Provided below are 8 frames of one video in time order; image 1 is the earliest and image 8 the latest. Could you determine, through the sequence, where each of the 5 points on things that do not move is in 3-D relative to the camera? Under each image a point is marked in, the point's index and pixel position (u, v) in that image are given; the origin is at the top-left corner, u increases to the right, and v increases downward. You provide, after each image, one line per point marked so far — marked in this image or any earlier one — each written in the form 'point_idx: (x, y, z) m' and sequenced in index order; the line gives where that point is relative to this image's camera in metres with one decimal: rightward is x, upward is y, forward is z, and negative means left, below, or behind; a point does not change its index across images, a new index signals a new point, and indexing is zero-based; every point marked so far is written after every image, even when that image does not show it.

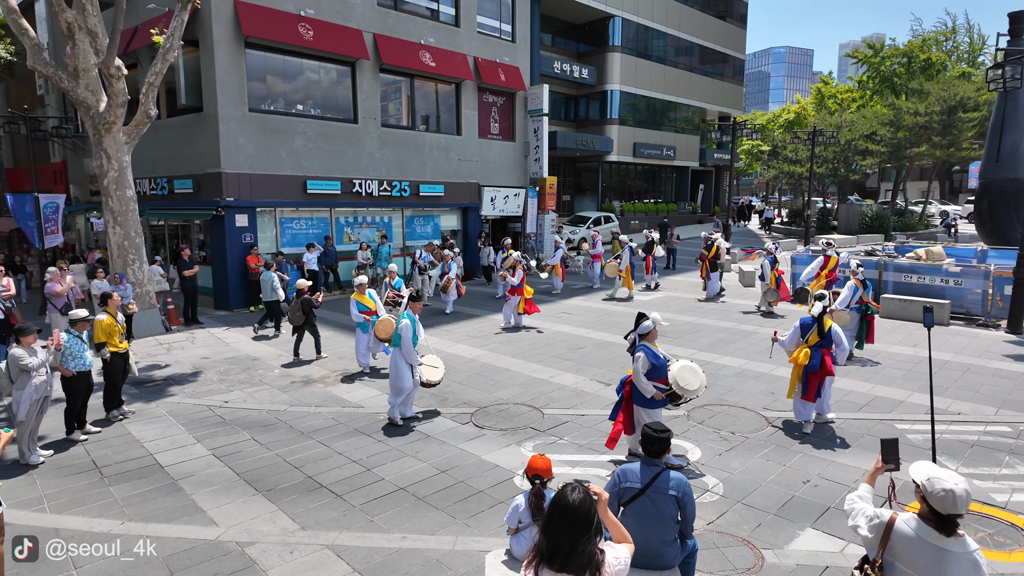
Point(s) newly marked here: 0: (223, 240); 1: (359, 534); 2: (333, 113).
0: (-7.7, +1.3, +15.8) m
1: (-1.3, -2.1, +5.2) m
2: (-5.4, +5.3, +18.0) m
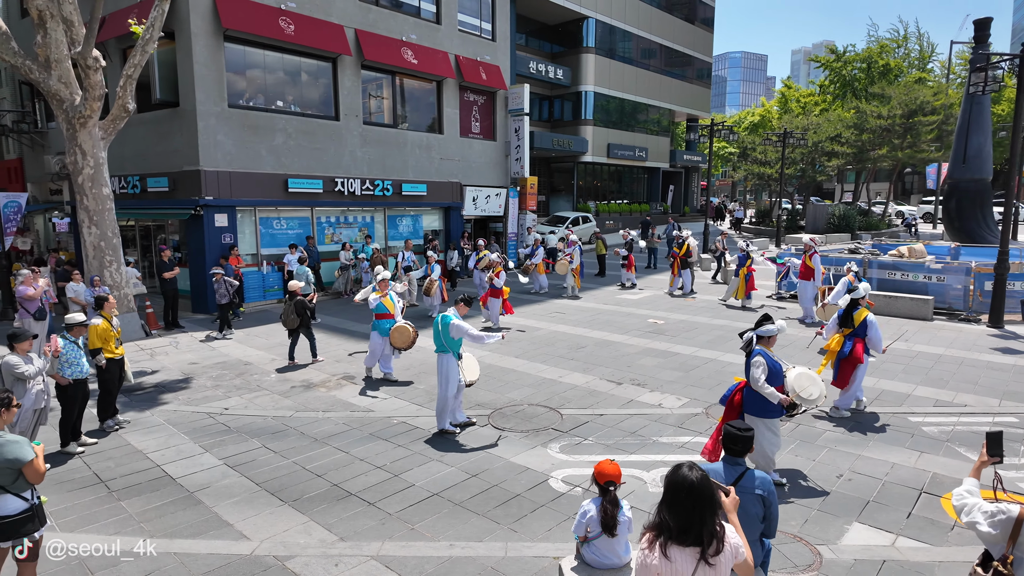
0: (-7.9, +1.2, +15.2) m
1: (-0.9, -2.1, +5.0) m
2: (-5.8, +5.2, +17.5) m
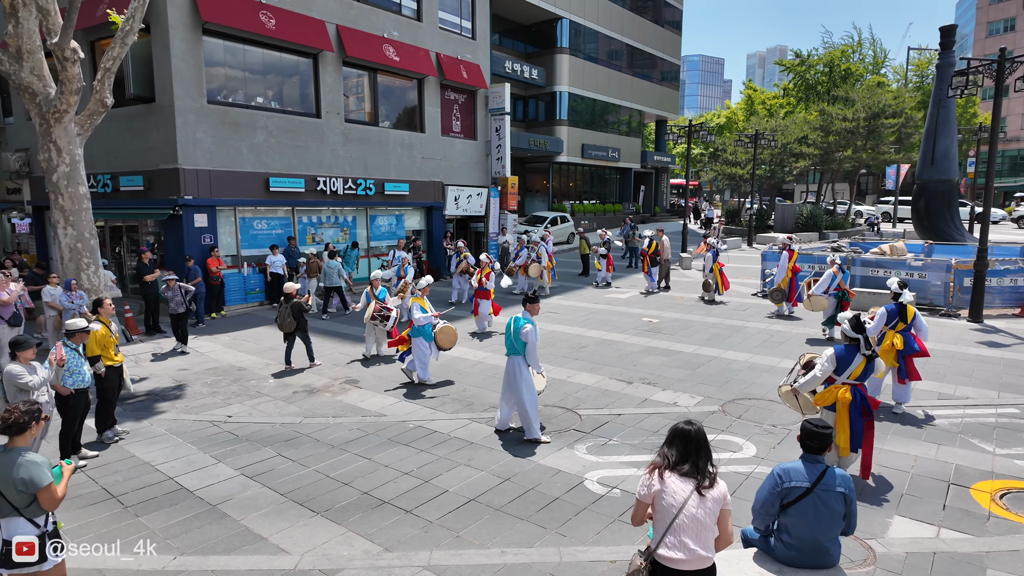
0: (-8.1, +1.1, +14.7) m
1: (-0.5, -2.1, +4.8) m
2: (-6.2, +5.2, +17.1) m
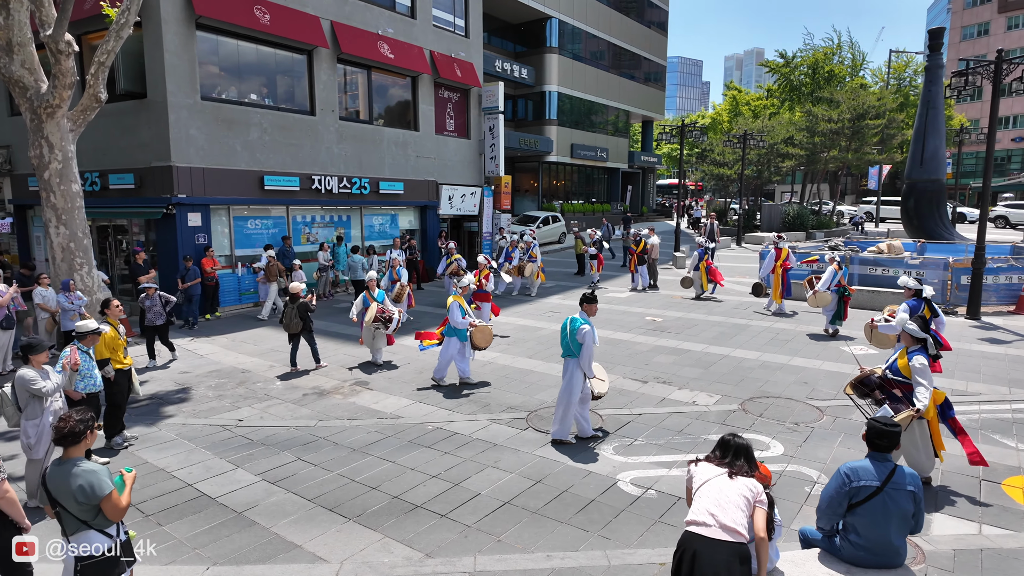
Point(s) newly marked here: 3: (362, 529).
0: (-8.1, +1.1, +14.3) m
1: (-0.1, -2.1, +4.7) m
2: (-6.3, +5.1, +16.8) m
3: (-1.3, -2.1, +5.2) m
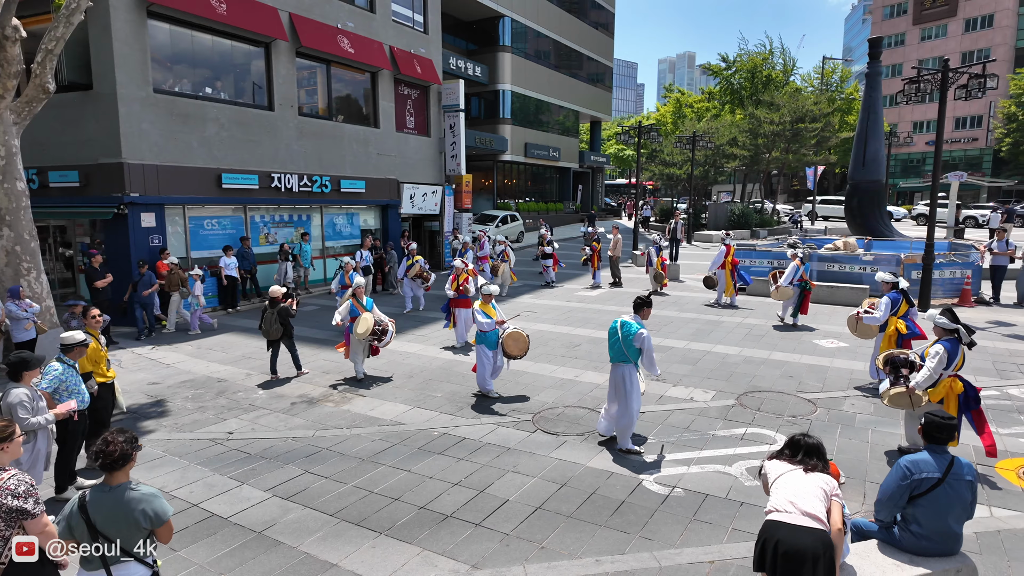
0: (-8.6, +1.0, +13.4) m
1: (+0.3, -2.1, +4.6) m
2: (-7.1, +5.1, +16.0) m
3: (-0.9, -2.1, +5.0) m
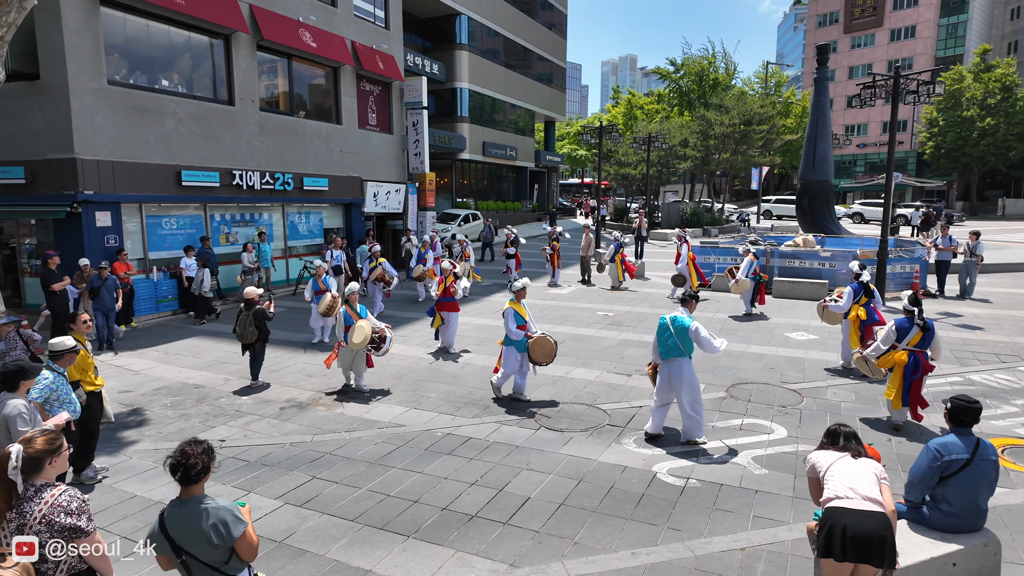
0: (-9.1, +0.9, +12.6) m
1: (+0.5, -2.1, +4.6) m
2: (-7.9, +5.0, +15.3) m
3: (-0.7, -2.1, +4.9) m
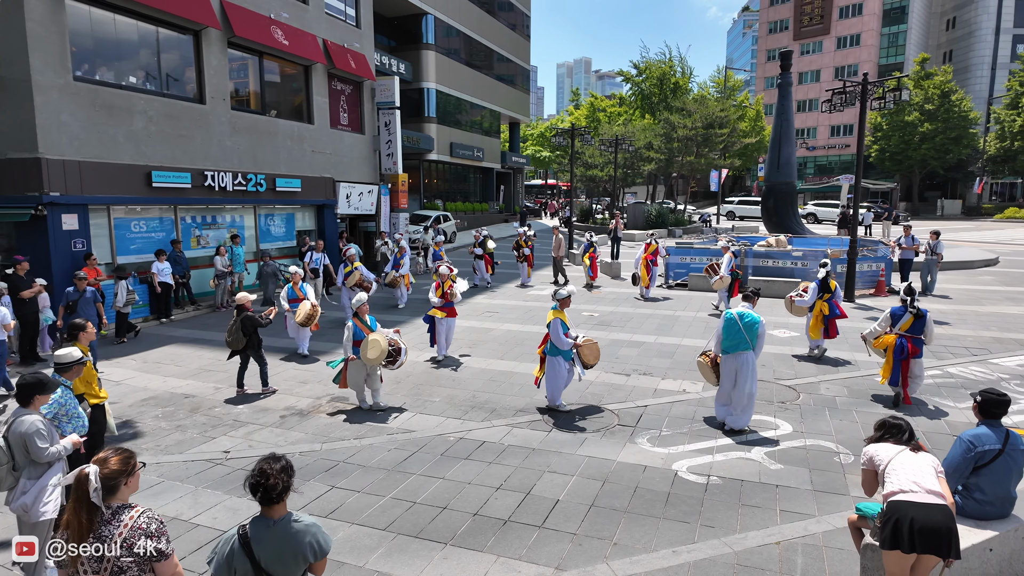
0: (-9.3, +0.8, +11.9) m
1: (+0.9, -2.1, +4.7) m
2: (-8.3, +4.9, +14.8) m
3: (-0.4, -2.1, +4.8) m
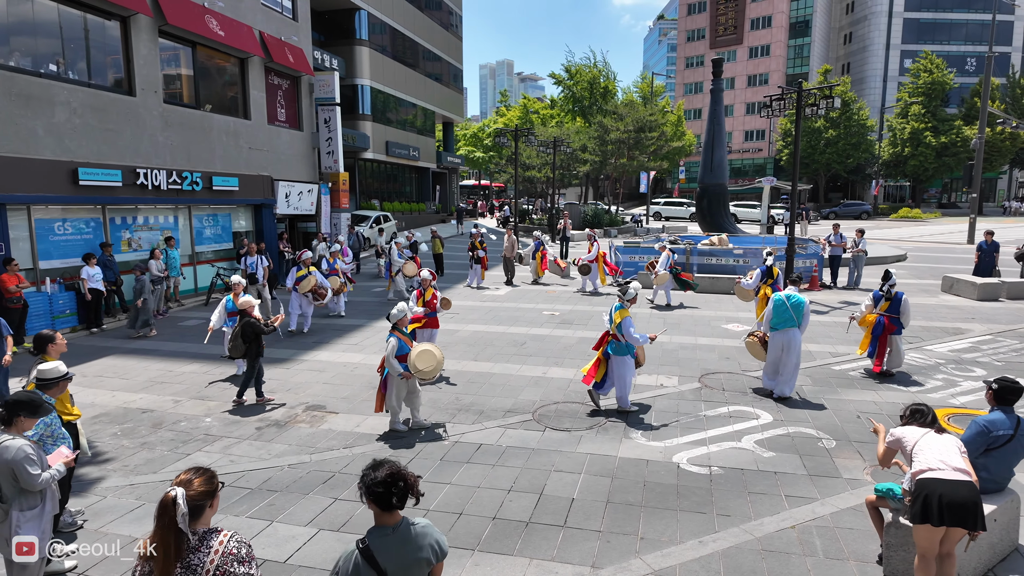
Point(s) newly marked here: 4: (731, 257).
0: (-9.9, +0.6, +10.7) m
1: (+1.1, -2.1, +4.8) m
2: (-9.4, +4.7, +13.6) m
3: (-0.1, -2.1, +4.8) m
4: (+6.2, +0.9, +17.1) m
